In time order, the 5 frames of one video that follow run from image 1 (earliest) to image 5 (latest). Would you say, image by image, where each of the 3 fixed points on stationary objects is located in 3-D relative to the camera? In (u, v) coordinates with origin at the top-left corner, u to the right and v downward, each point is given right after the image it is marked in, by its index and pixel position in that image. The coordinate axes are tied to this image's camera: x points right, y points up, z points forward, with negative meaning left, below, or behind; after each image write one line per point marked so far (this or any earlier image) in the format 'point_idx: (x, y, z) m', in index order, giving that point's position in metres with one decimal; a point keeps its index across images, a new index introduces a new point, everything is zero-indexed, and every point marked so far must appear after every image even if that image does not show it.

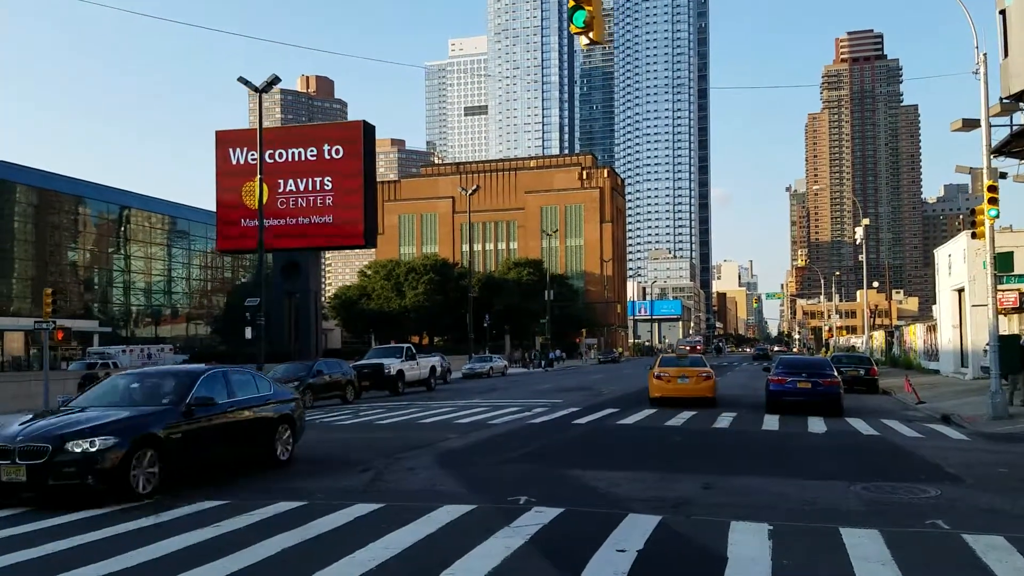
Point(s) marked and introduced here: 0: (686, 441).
0: (+3.2, -2.8, +16.5) m
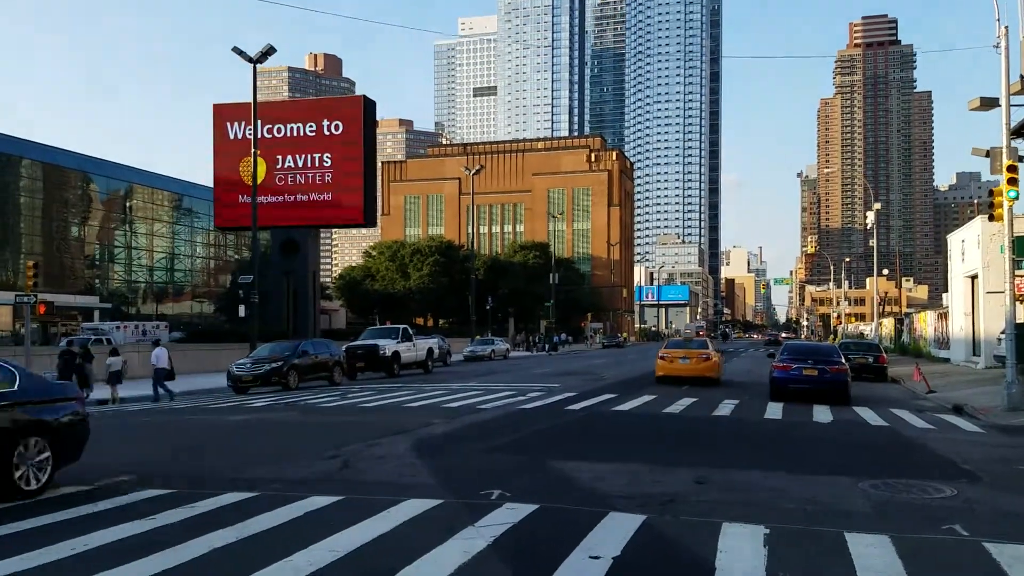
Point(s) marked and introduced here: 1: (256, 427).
0: (+2.9, -2.5, +15.6) m
1: (-4.6, -2.4, +16.2) m
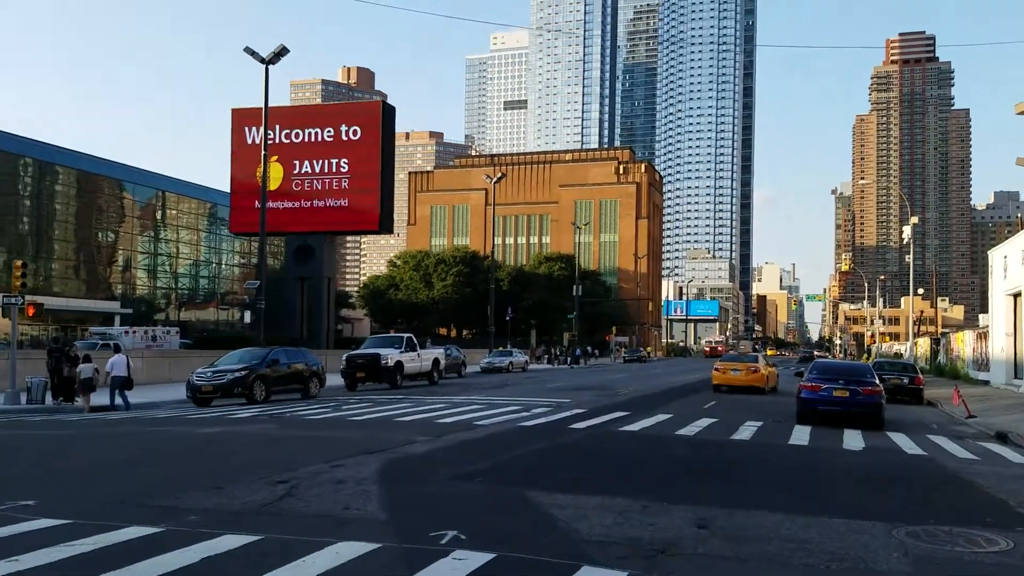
0: (+2.8, -2.6, +13.9) m
1: (-4.7, -2.4, +14.7) m
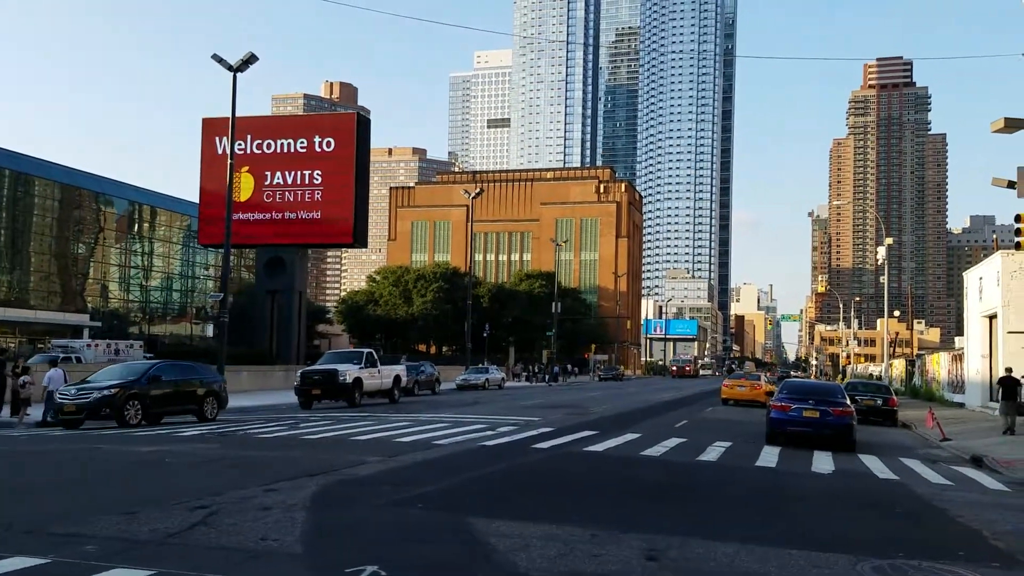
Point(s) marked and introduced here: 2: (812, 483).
0: (+2.1, -2.8, +13.2) m
1: (-5.5, -2.6, +13.9) m
2: (+4.6, -3.0, +13.6) m
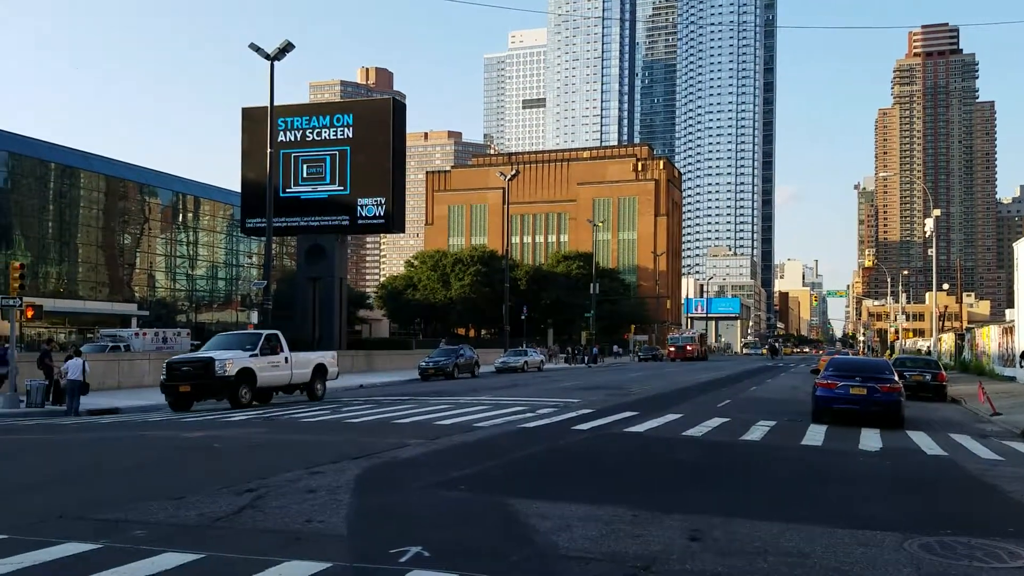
0: (+2.7, -2.5, +13.2) m
1: (-4.8, -2.4, +14.1) m
2: (+5.2, -2.6, +13.4) m
